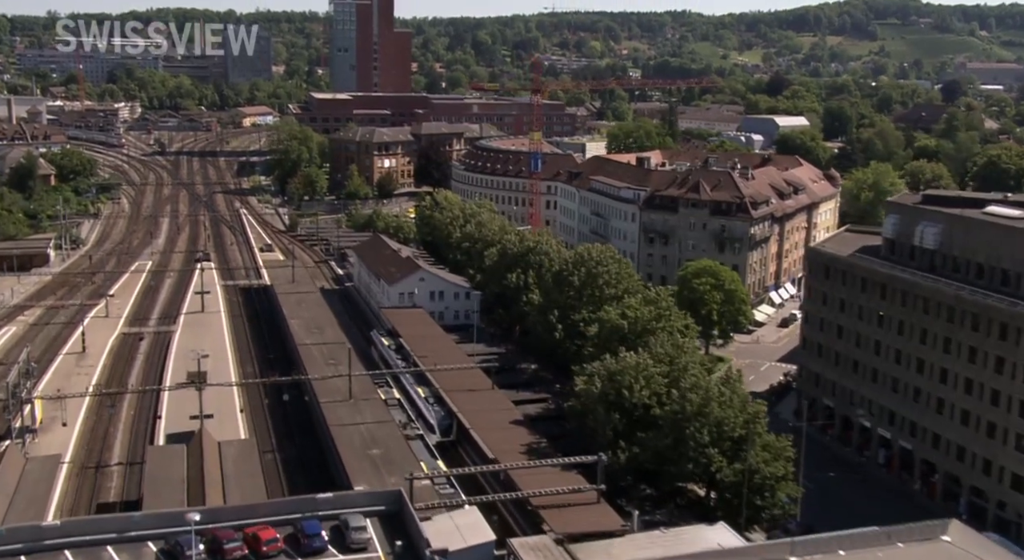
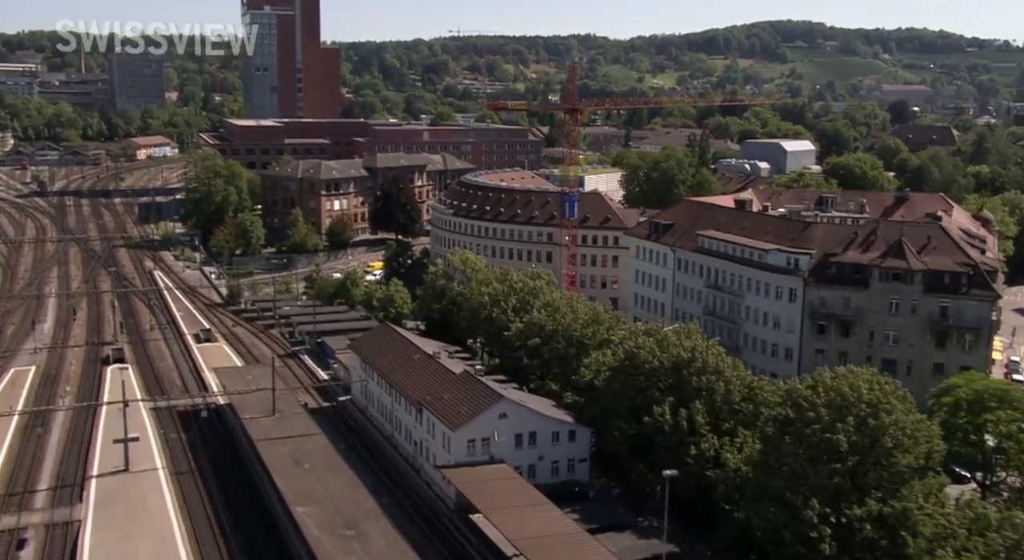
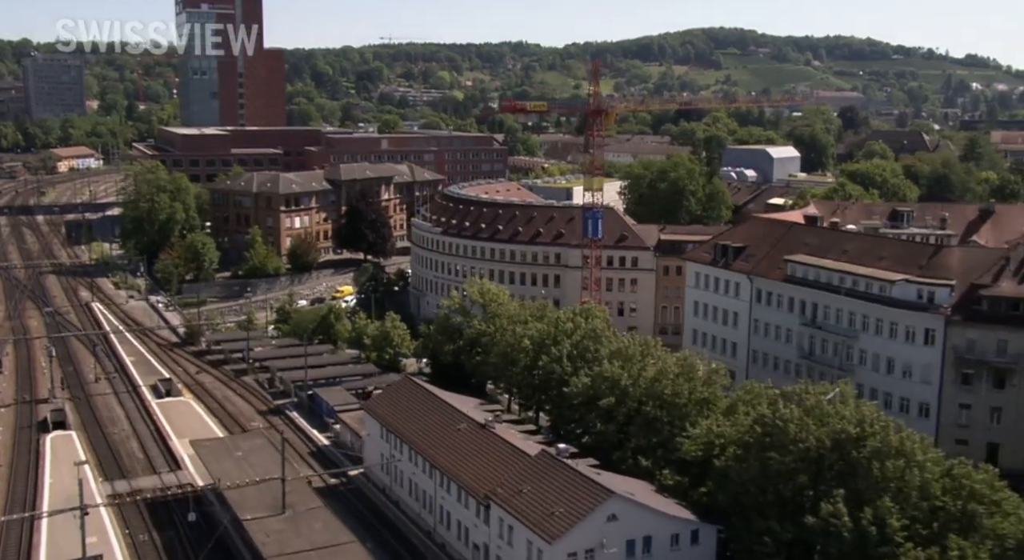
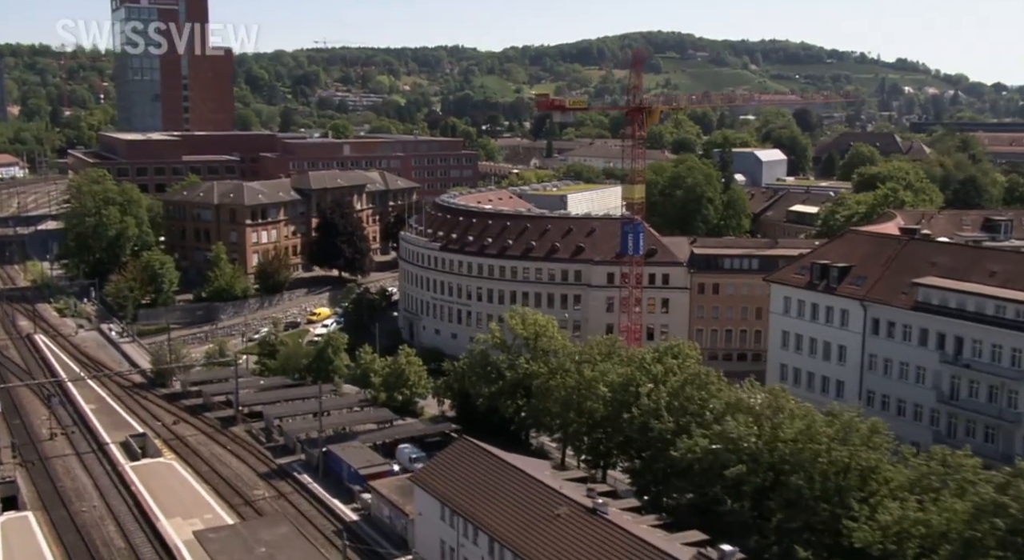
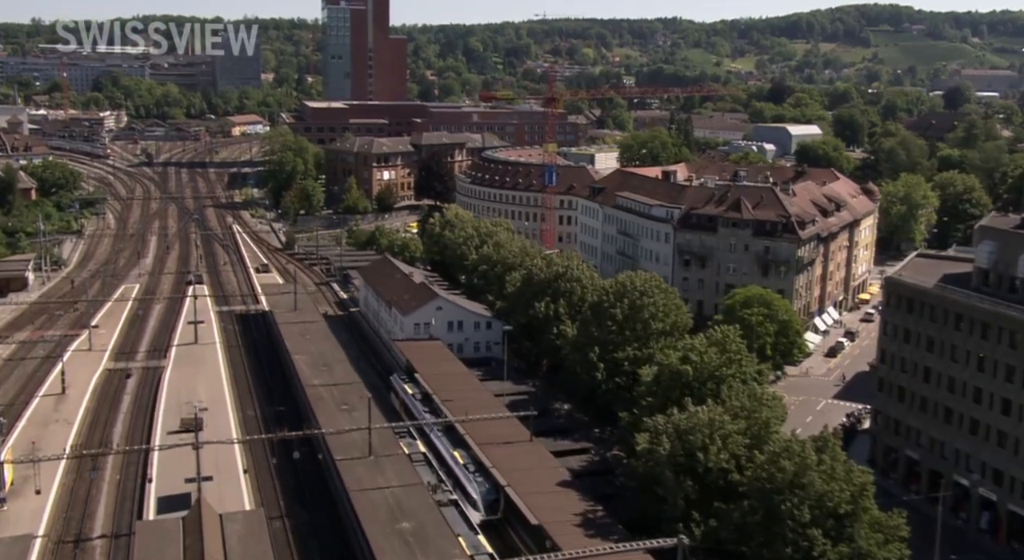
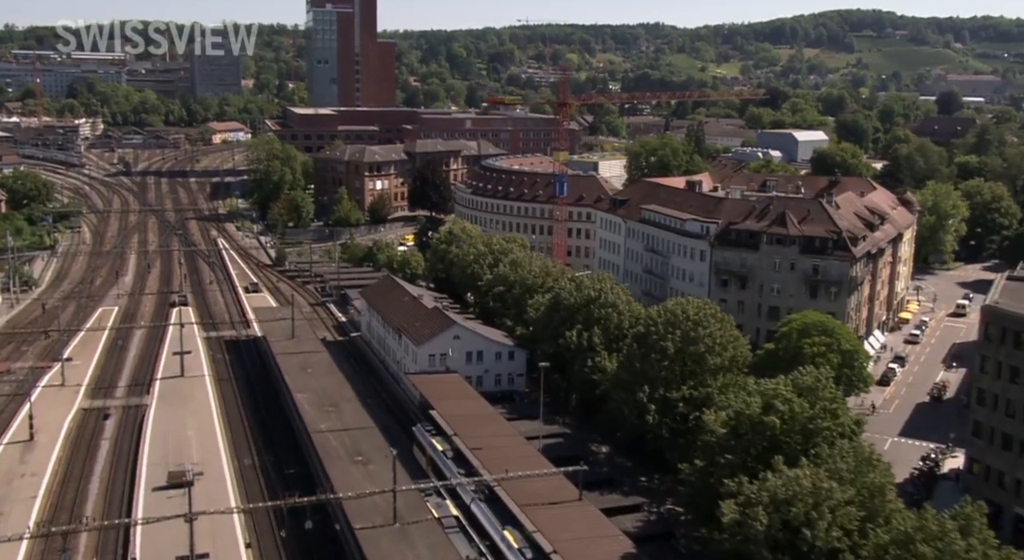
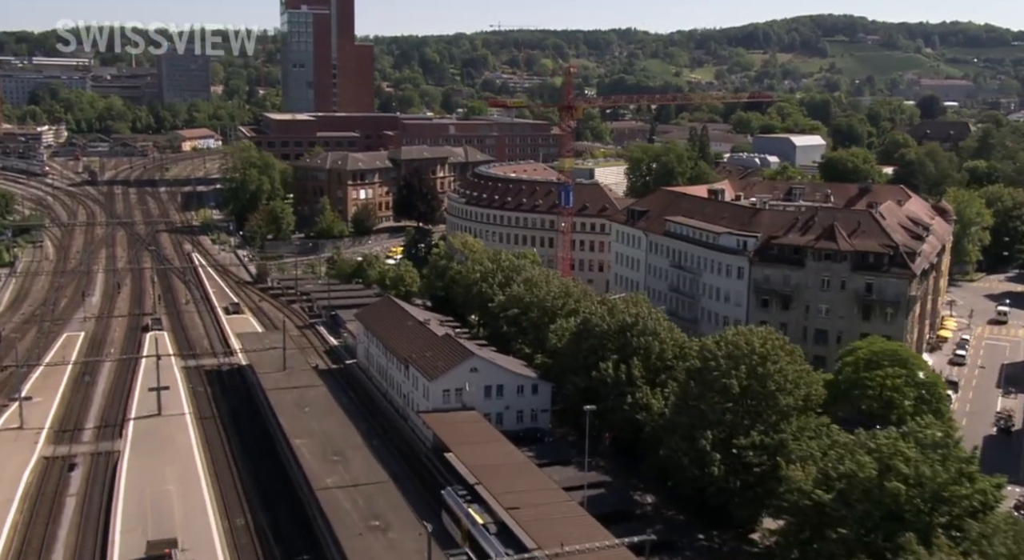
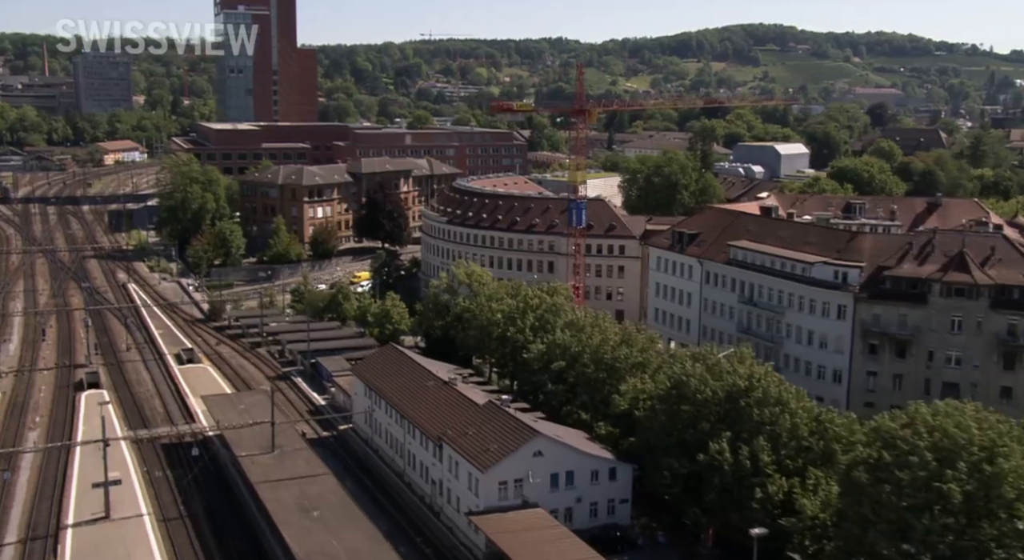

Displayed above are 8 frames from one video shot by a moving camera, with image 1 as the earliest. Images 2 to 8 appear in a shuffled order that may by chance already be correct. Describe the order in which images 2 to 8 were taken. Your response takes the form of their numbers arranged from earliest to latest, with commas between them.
5, 6, 7, 2, 8, 3, 4
